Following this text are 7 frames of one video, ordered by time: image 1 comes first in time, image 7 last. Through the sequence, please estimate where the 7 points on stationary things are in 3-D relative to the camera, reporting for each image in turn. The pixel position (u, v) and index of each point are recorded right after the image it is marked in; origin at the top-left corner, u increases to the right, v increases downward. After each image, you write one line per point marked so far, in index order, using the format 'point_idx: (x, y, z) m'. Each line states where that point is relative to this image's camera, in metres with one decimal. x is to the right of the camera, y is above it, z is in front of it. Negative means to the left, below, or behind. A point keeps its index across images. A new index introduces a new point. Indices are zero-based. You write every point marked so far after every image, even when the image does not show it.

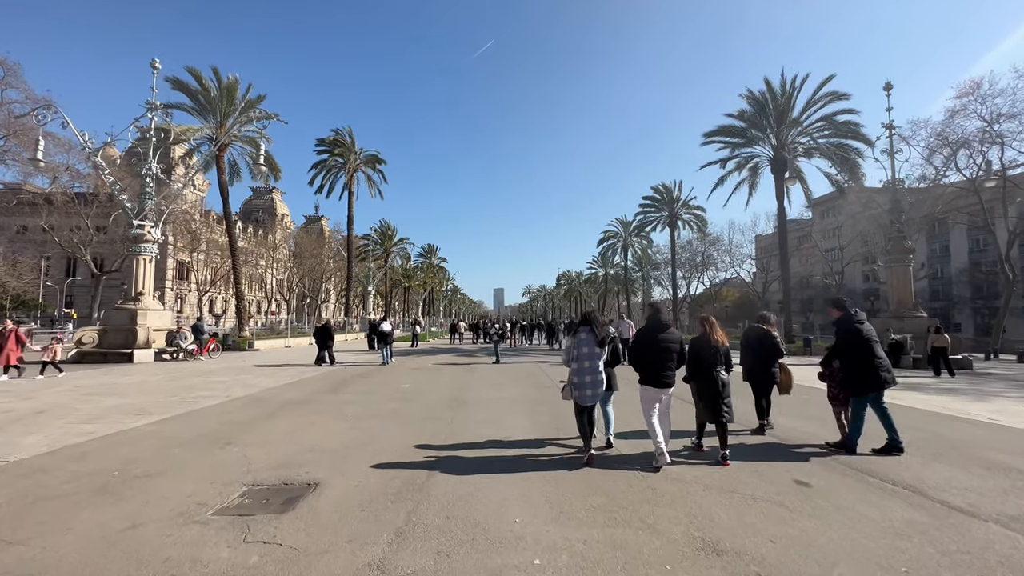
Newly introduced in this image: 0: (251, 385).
0: (-6.0, -2.2, +12.3) m
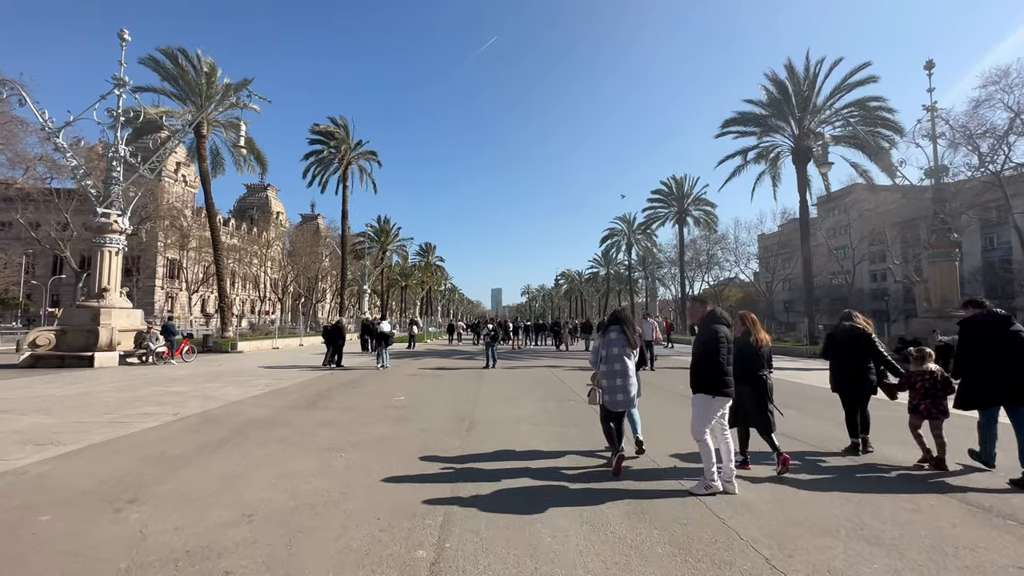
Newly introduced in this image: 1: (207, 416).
0: (-5.7, -2.1, +10.2) m
1: (-4.6, -1.9, +8.2) m
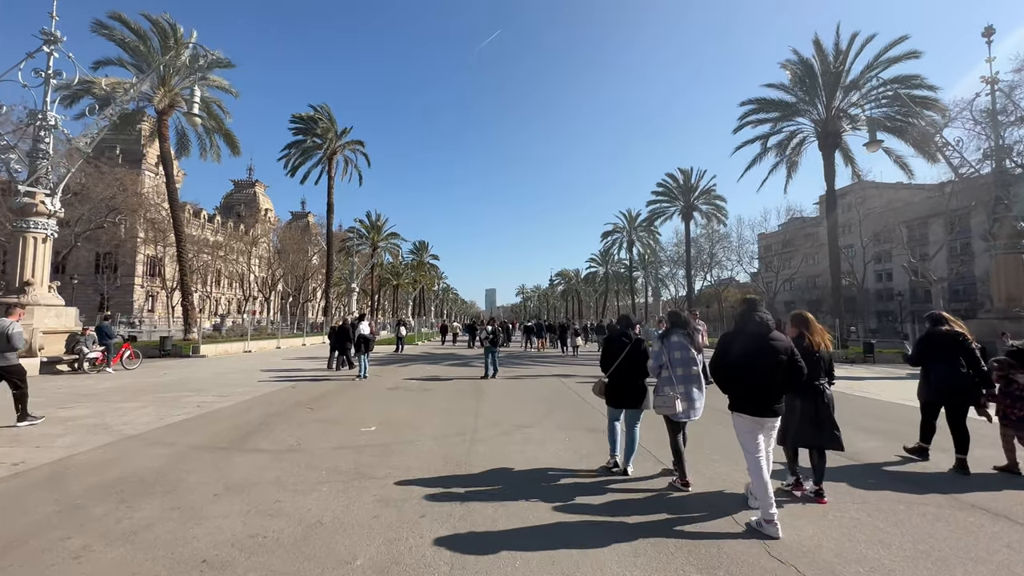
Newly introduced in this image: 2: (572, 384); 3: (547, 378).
0: (-5.5, -1.9, +7.3) m
1: (-4.4, -1.8, +5.3) m
2: (+1.5, -2.4, +13.5) m
3: (+0.9, -2.4, +14.5) m
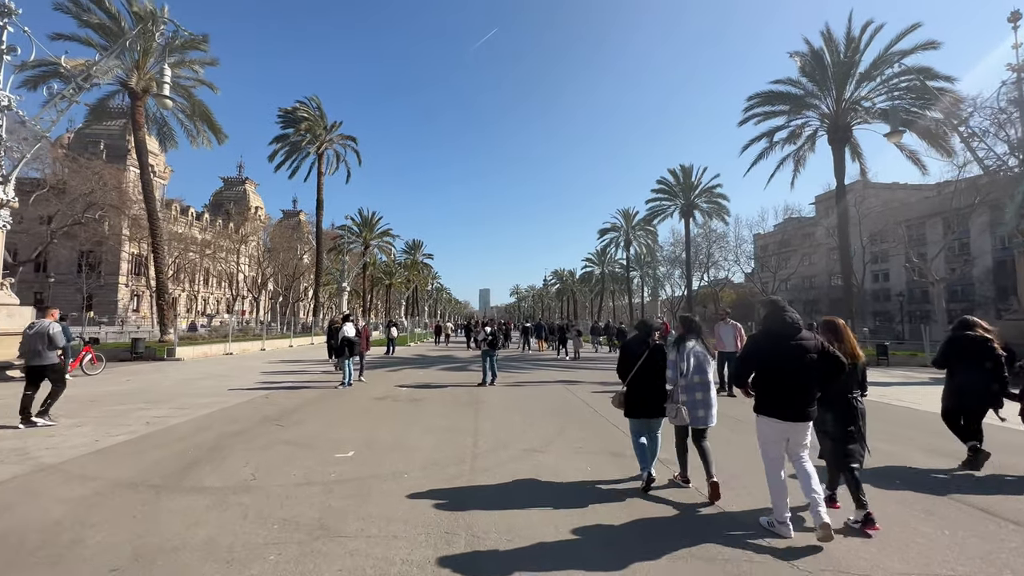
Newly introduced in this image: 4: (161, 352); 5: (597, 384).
0: (-5.4, -1.9, +6.0) m
1: (-4.3, -1.7, +4.0) m
2: (+1.5, -2.4, +12.2) m
3: (+0.9, -2.4, +13.2) m
4: (-13.0, -2.4, +19.8) m
5: (+2.2, -2.5, +13.8) m
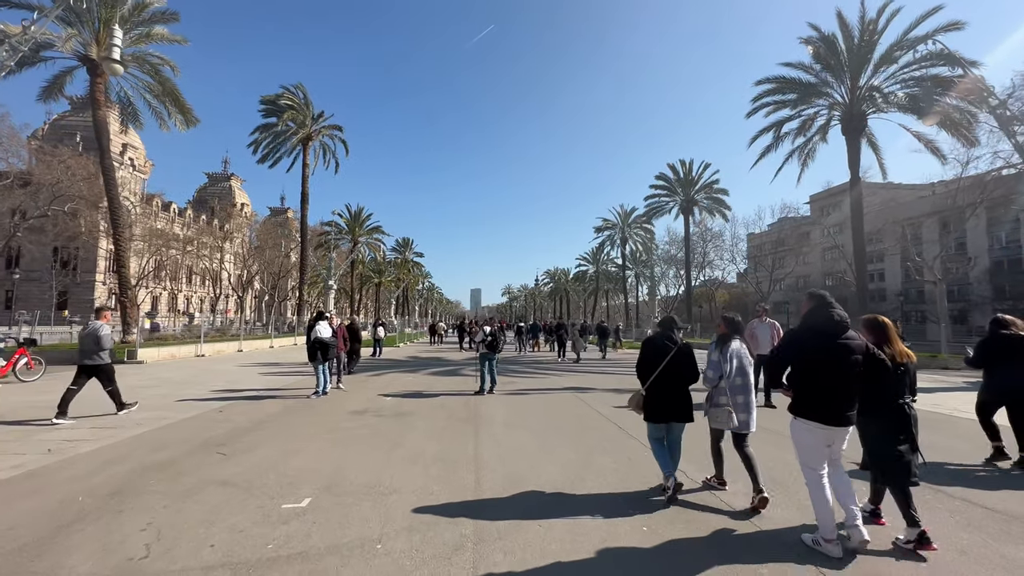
0: (-5.3, -1.7, +4.2) m
1: (-4.1, -1.6, +2.2) m
2: (+1.5, -2.2, +10.6) m
3: (+0.9, -2.3, +11.5) m
4: (-13.0, -2.2, +17.9) m
5: (+2.2, -2.3, +12.1) m
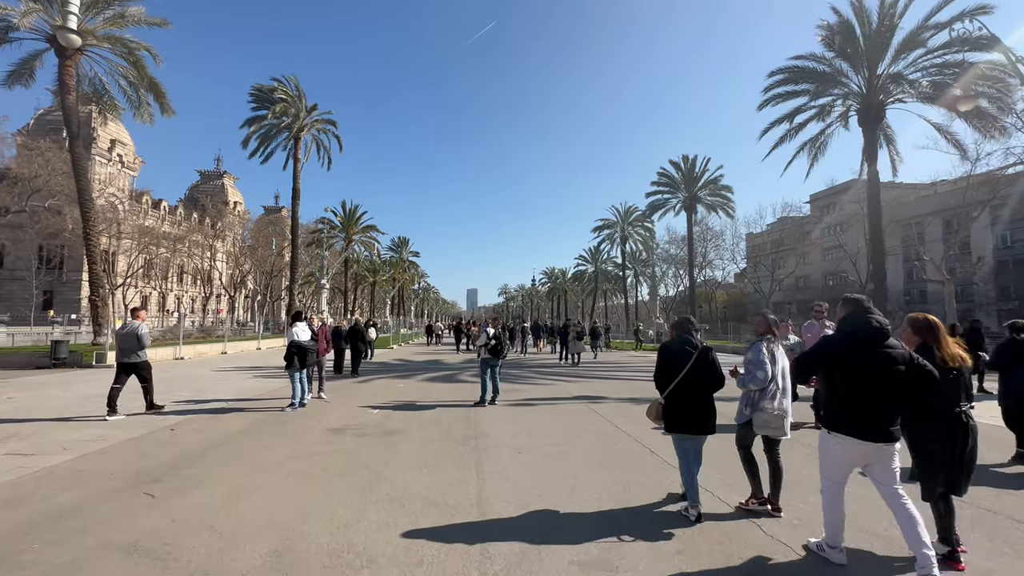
0: (-5.1, -1.6, +2.8) m
1: (-4.0, -1.5, +0.9) m
2: (+1.6, -2.2, +9.3) m
3: (+1.0, -2.2, +10.2) m
4: (-13.0, -2.1, +16.5) m
5: (+2.3, -2.3, +10.8) m
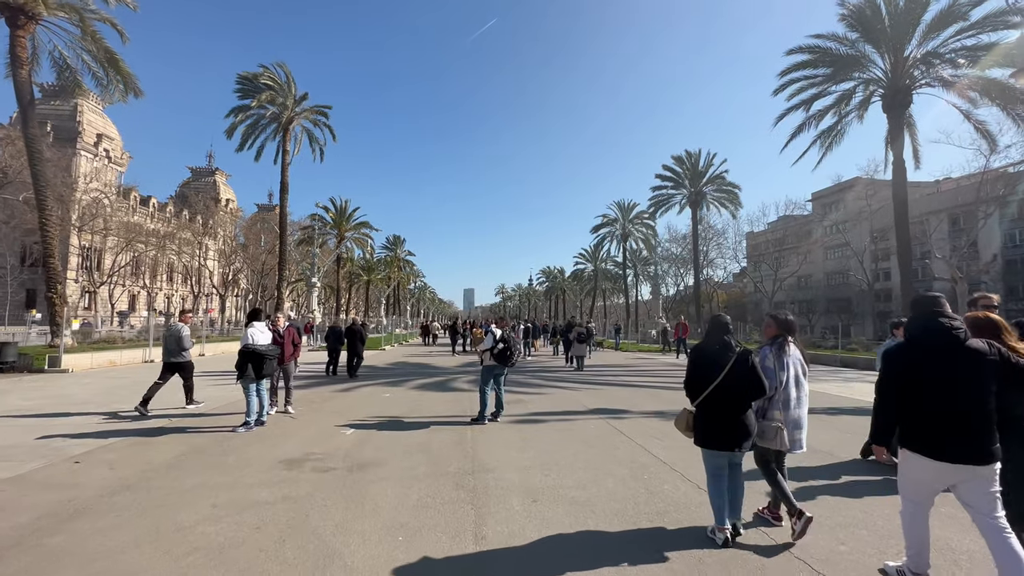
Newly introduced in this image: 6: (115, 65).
0: (-5.0, -1.5, +1.2) m
1: (-3.9, -1.4, -0.8) m
2: (+1.7, -2.1, +7.6) m
3: (+1.1, -2.1, +8.6) m
4: (-13.0, -2.0, +14.7) m
5: (+2.4, -2.2, +9.2) m
6: (-12.9, +7.3, +17.8) m
